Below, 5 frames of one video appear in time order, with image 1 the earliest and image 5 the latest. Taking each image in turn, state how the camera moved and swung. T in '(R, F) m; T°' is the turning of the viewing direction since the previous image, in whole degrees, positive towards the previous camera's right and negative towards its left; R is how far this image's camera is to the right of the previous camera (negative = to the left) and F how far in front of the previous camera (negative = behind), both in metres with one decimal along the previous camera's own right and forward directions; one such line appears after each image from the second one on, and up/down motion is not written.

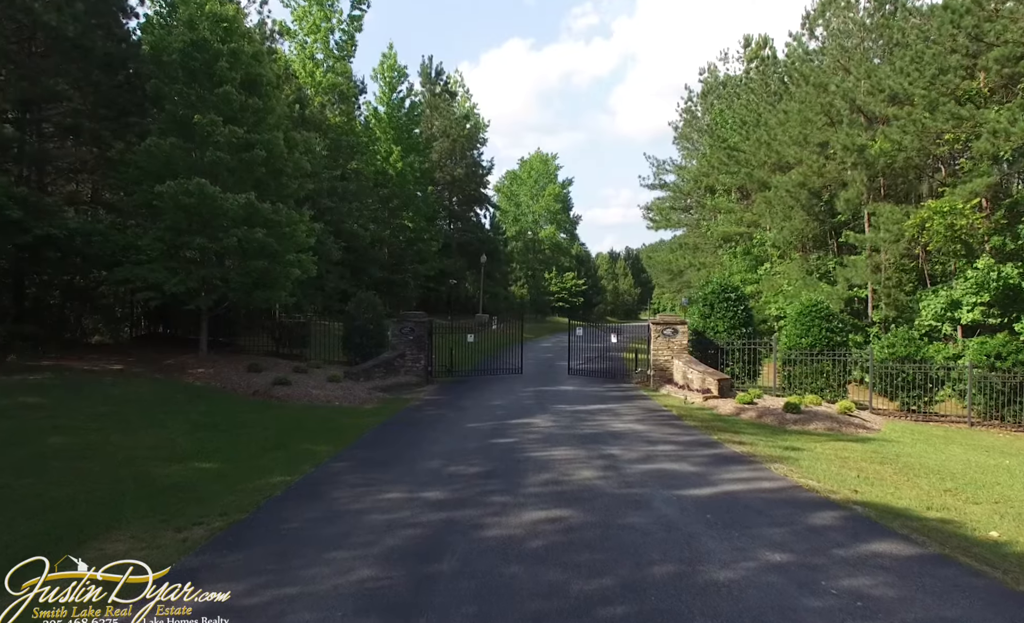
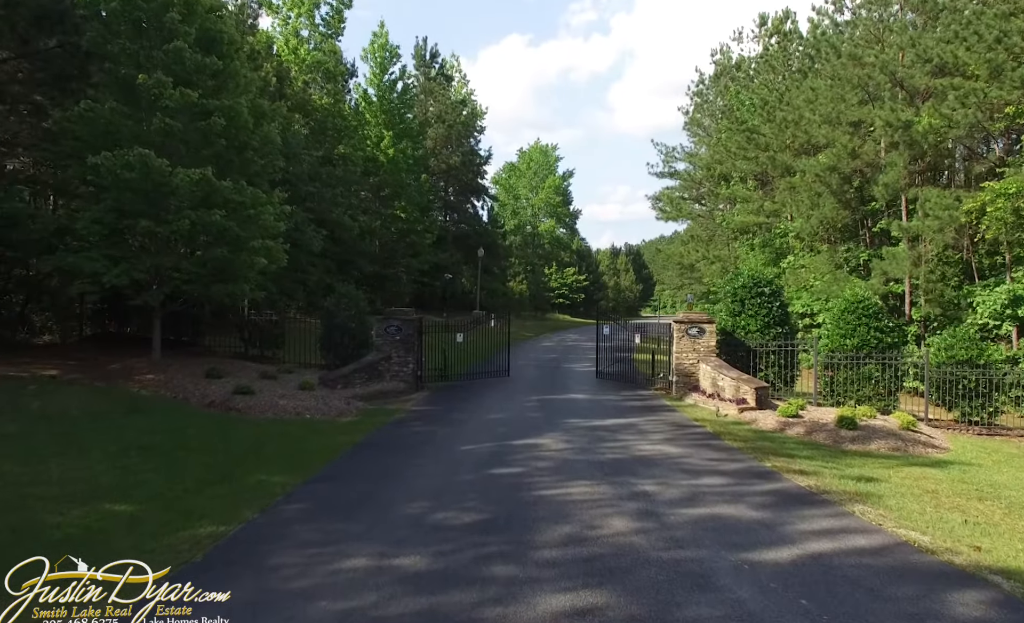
(-0.1, +2.6) m; 0°
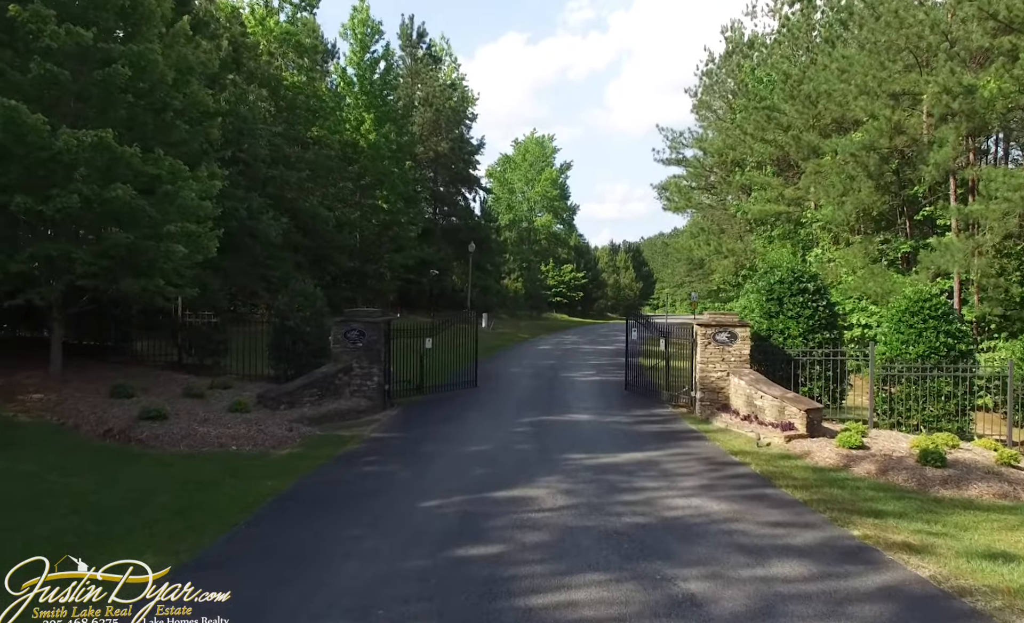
(+0.2, +3.2) m; 0°
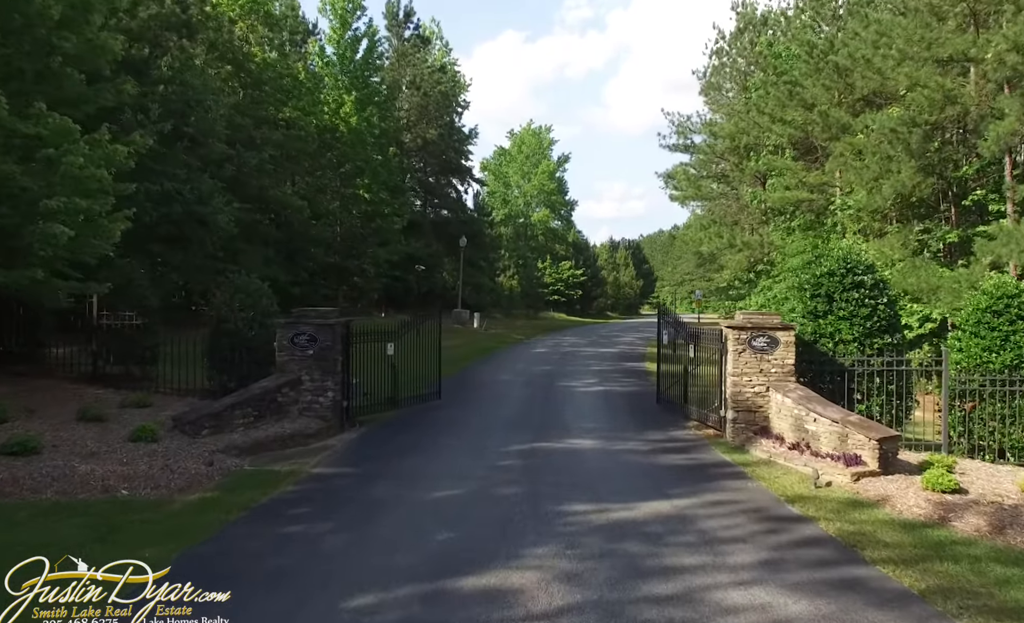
(+0.2, +2.8) m; 0°
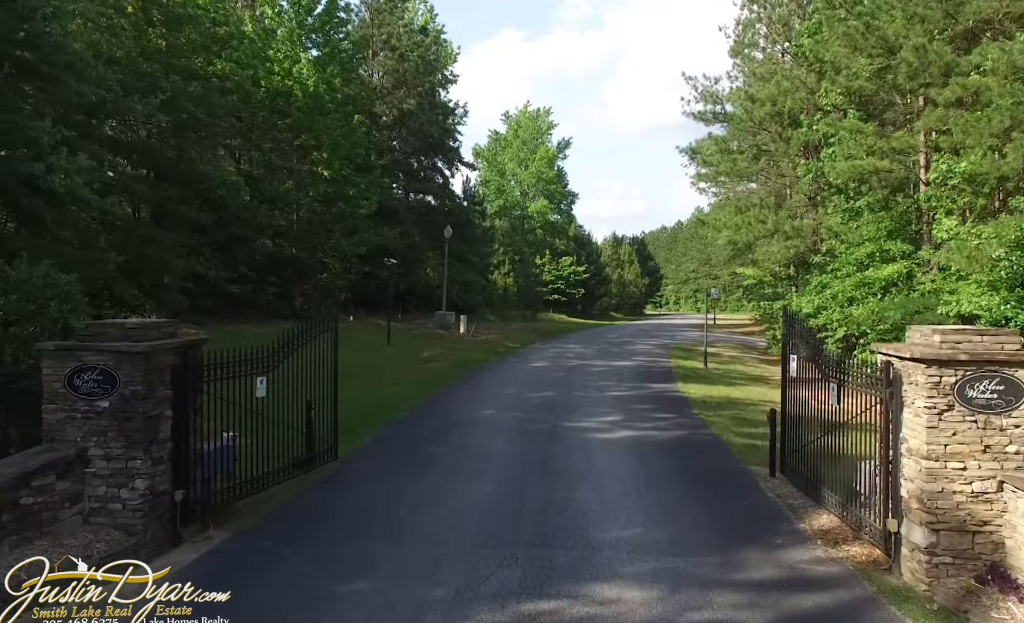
(+0.2, +5.6) m; 0°
